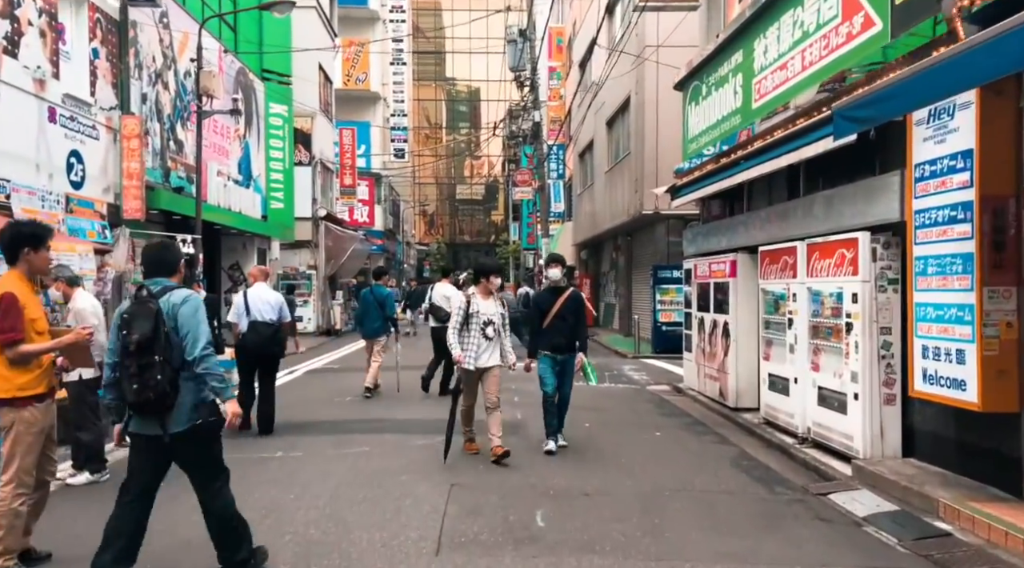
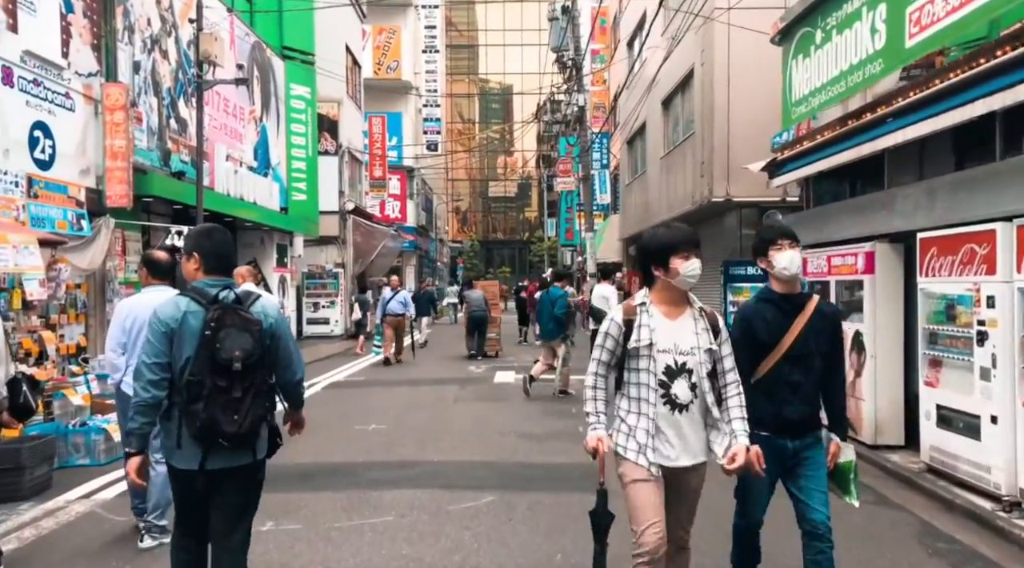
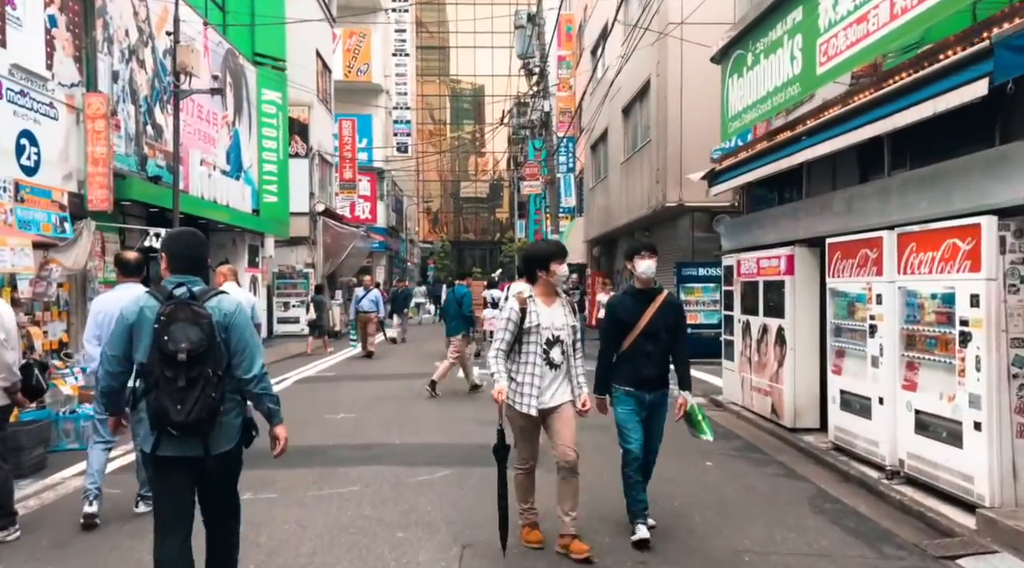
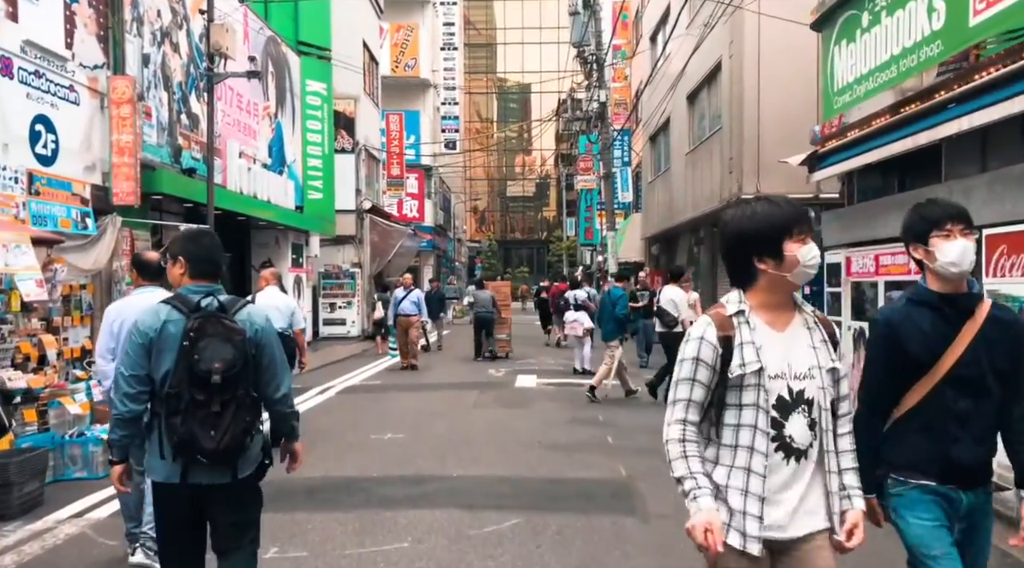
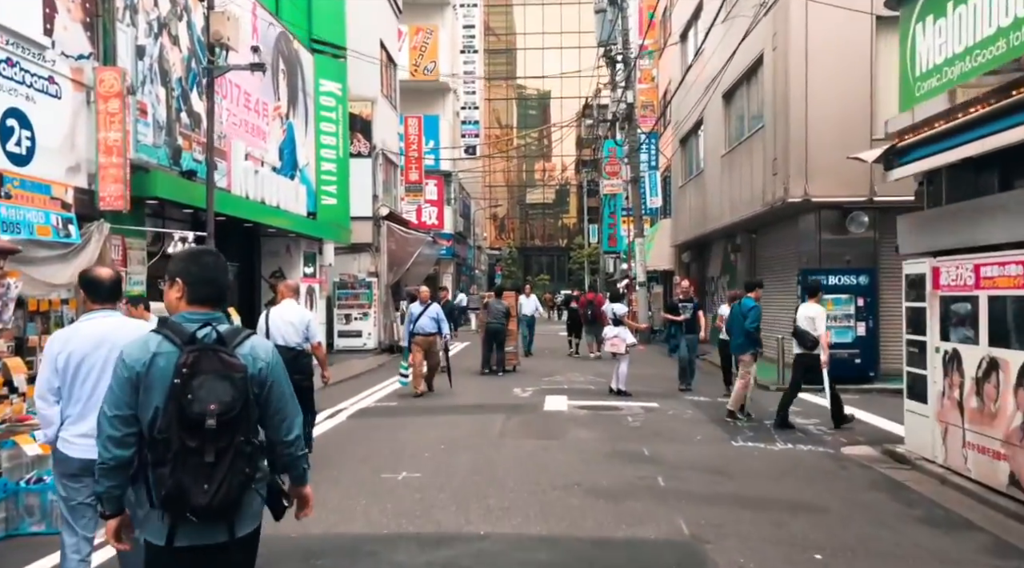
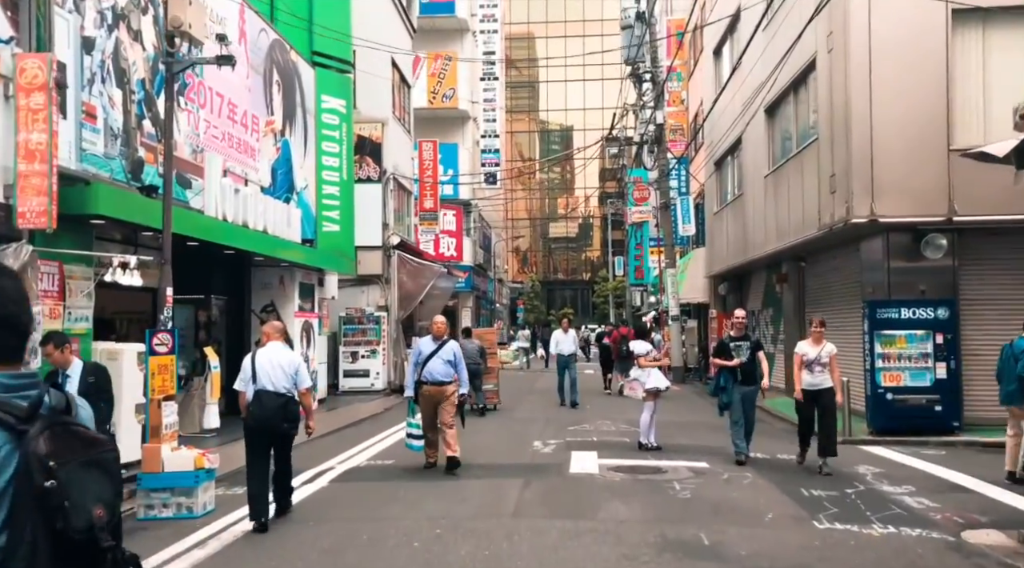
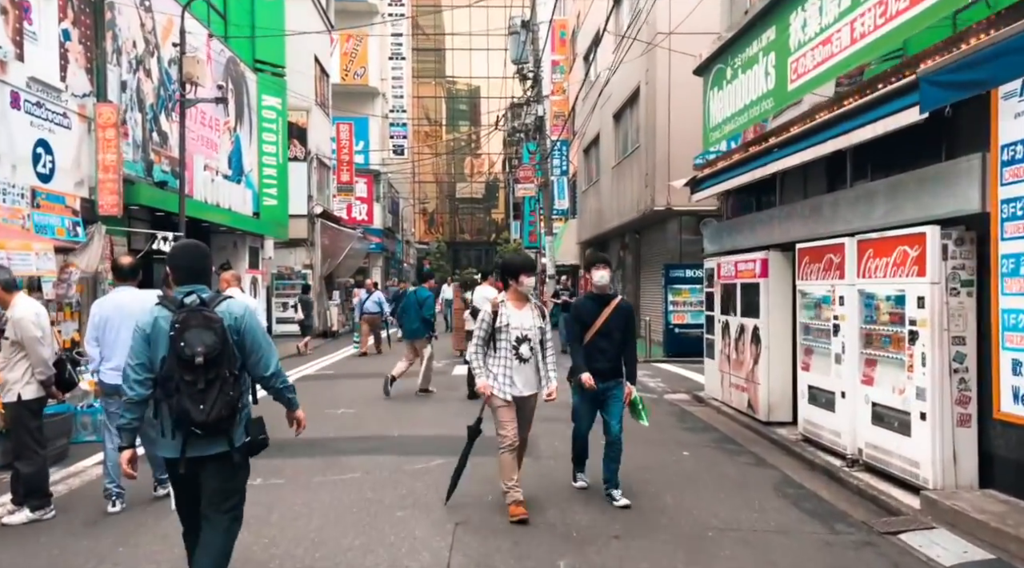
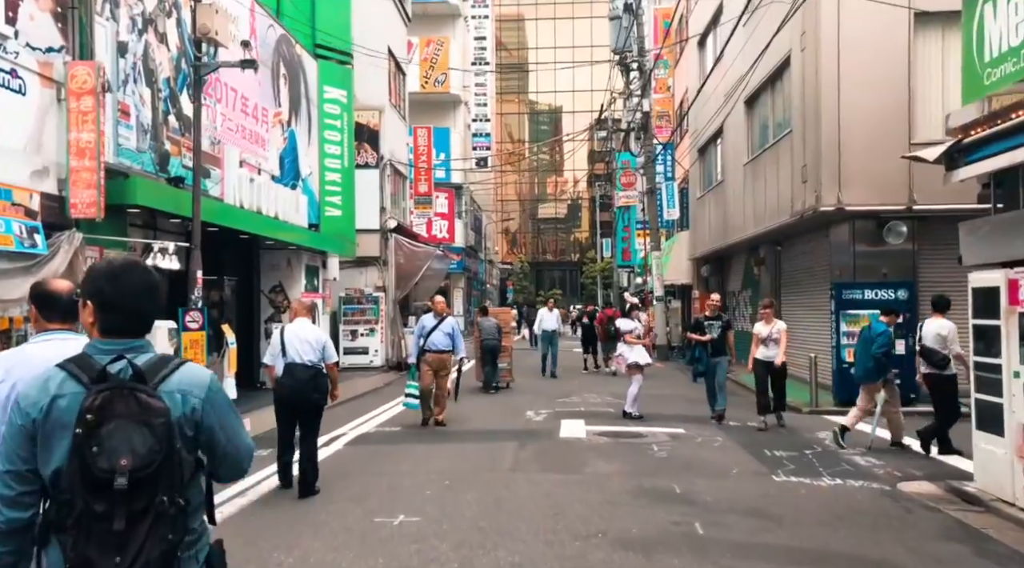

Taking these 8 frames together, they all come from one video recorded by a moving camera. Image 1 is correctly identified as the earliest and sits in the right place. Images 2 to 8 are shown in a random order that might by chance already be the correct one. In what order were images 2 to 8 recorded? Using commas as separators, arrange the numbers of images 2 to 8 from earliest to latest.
7, 3, 2, 4, 5, 8, 6
